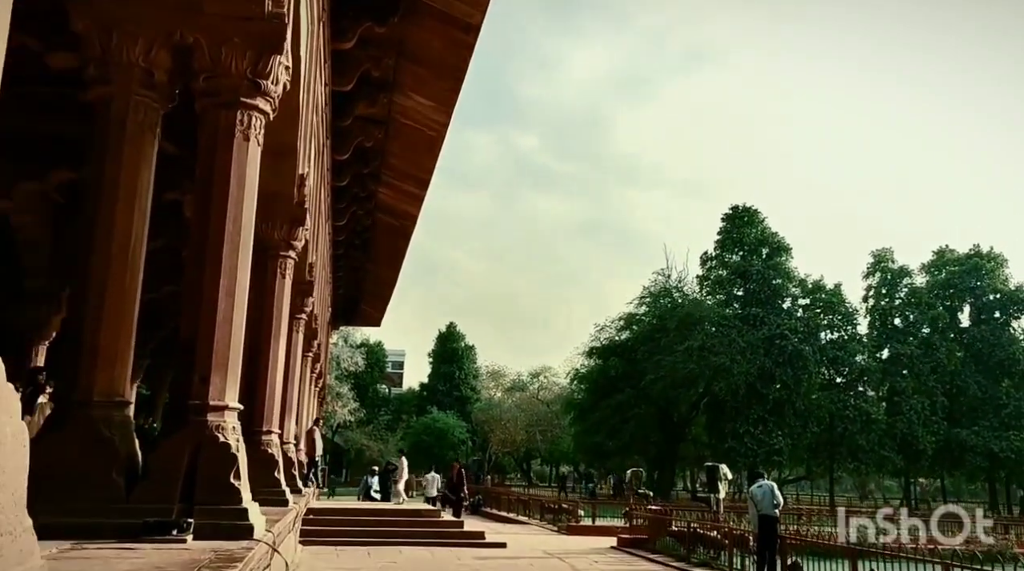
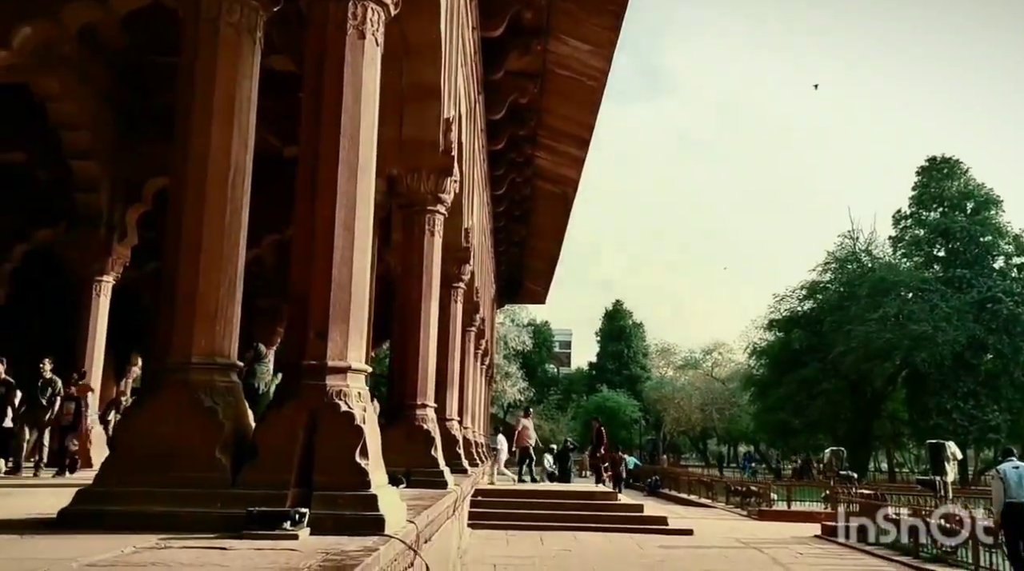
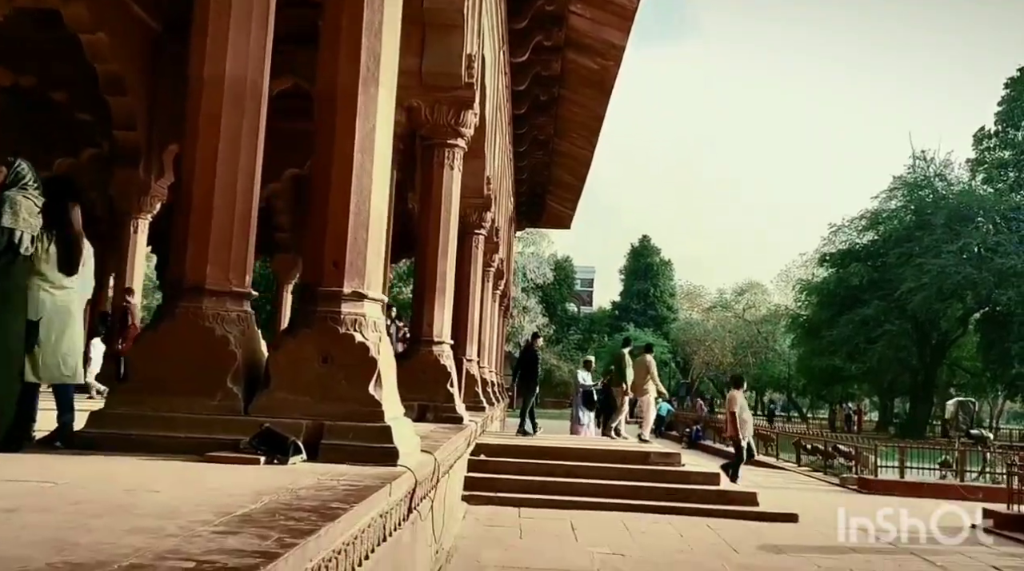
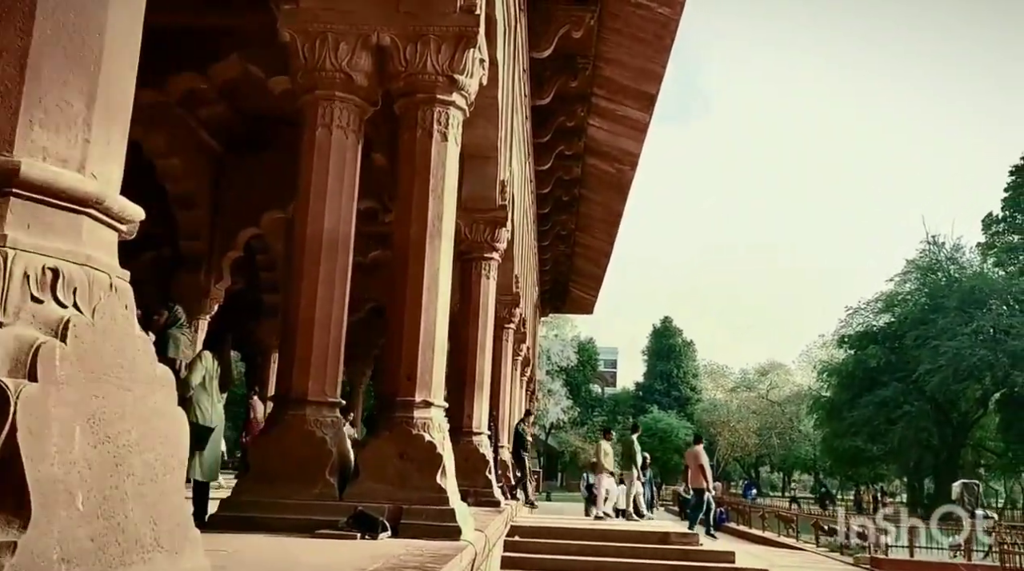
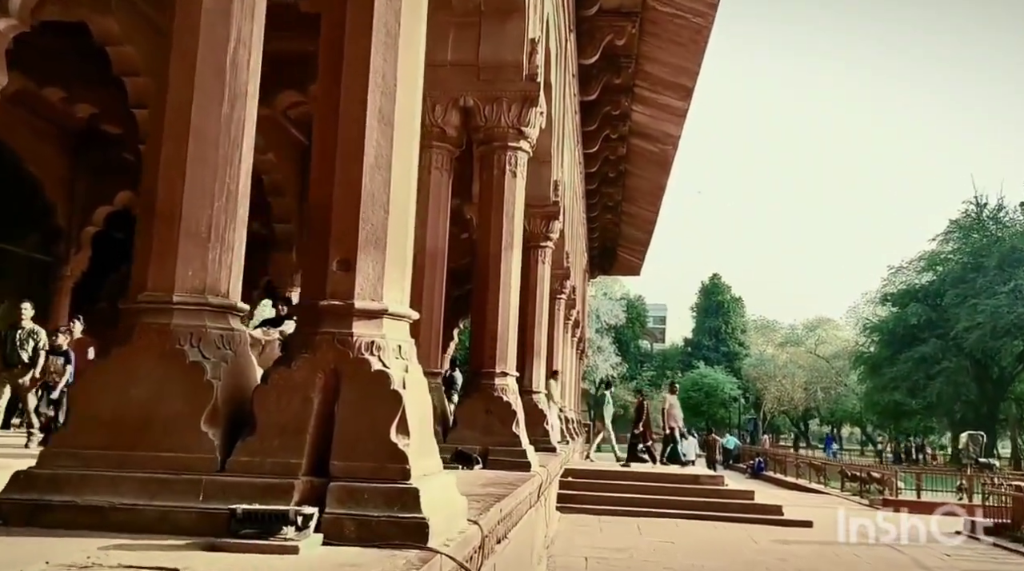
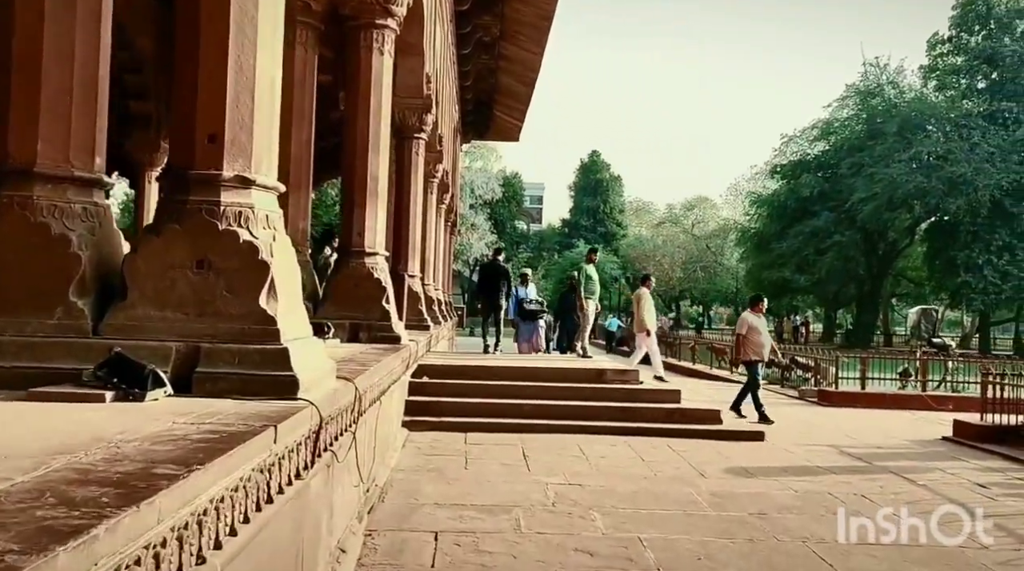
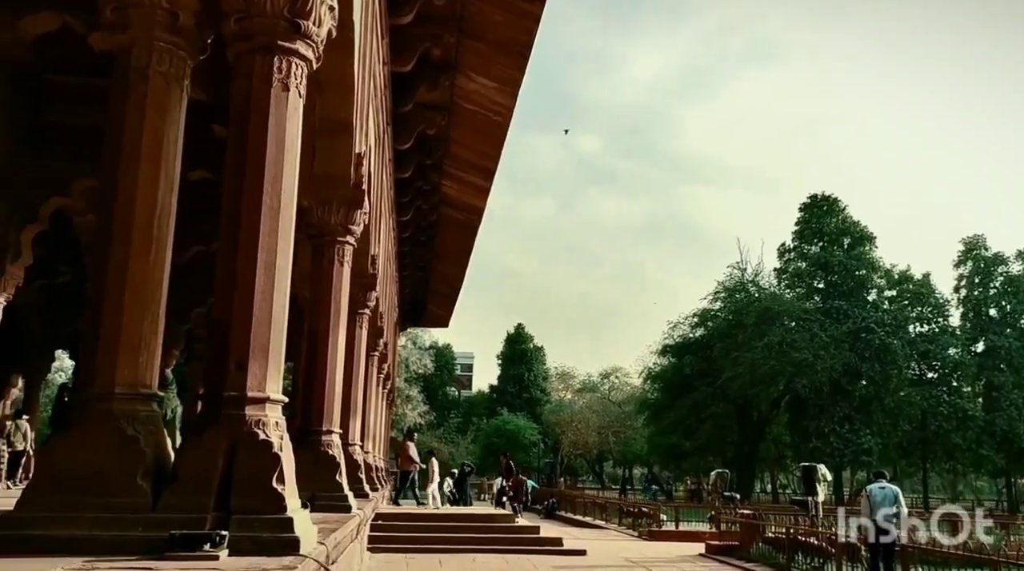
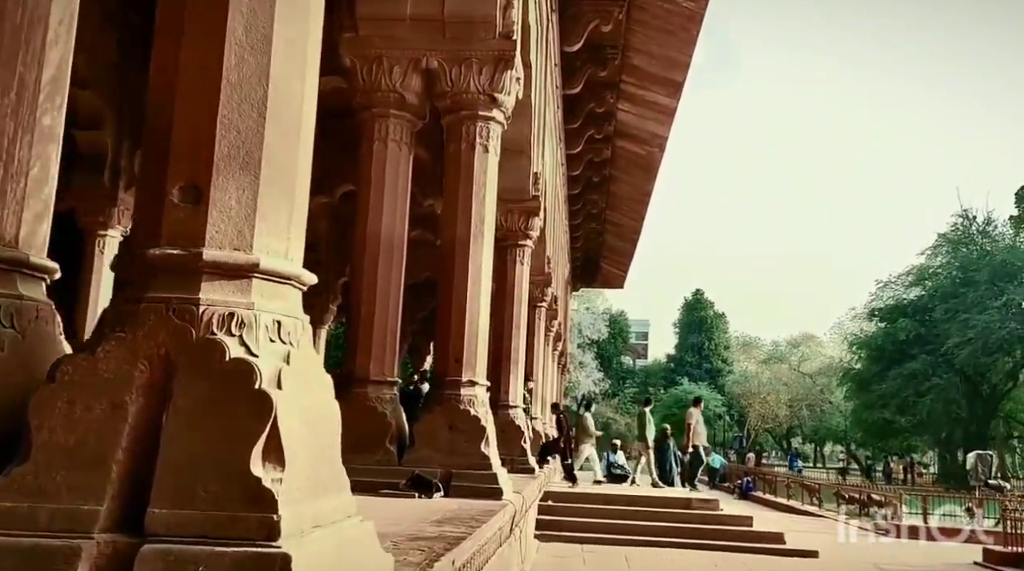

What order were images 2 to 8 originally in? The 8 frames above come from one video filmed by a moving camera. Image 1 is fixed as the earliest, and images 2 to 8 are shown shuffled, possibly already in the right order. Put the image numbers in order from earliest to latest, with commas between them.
7, 2, 5, 8, 4, 3, 6
